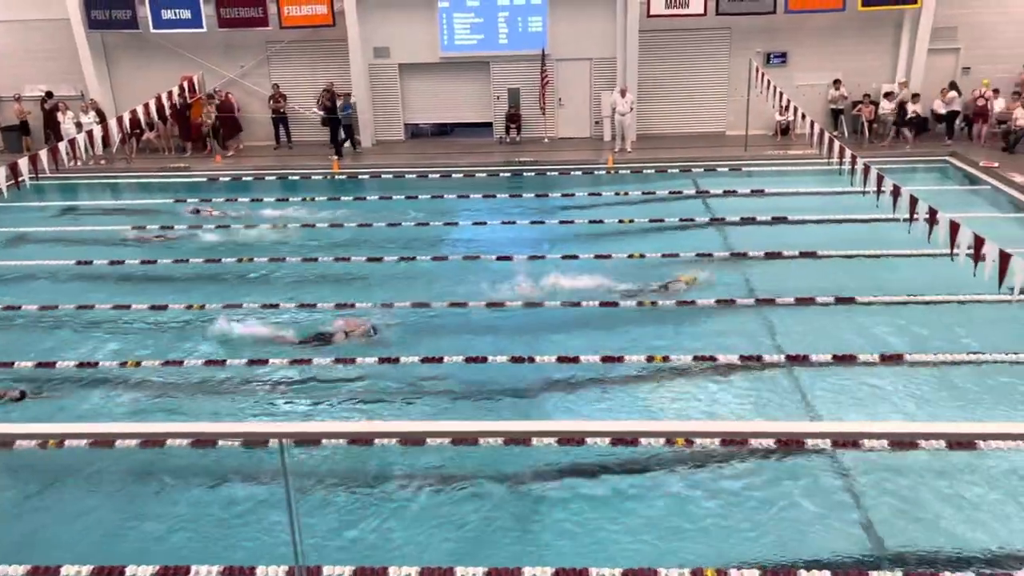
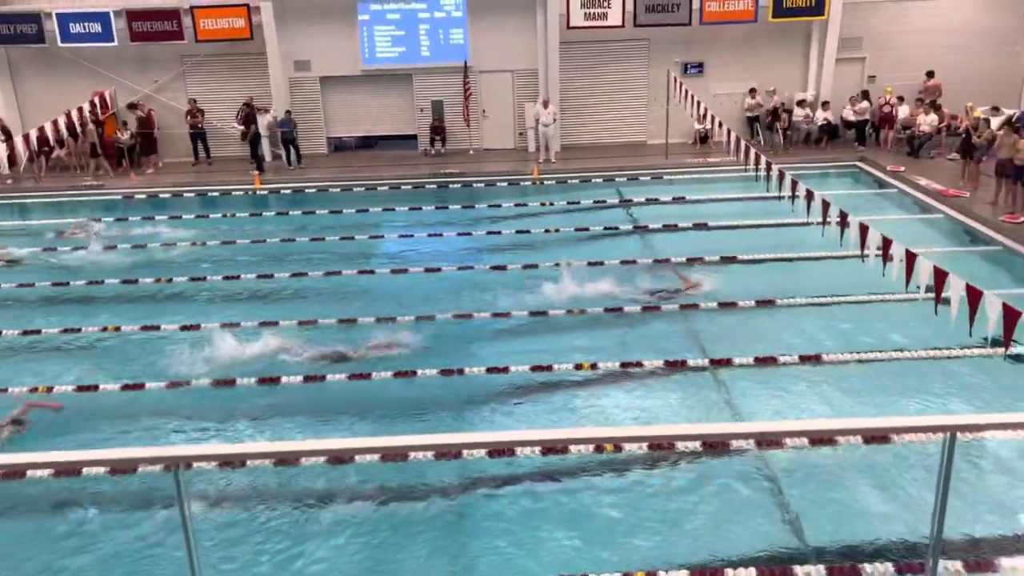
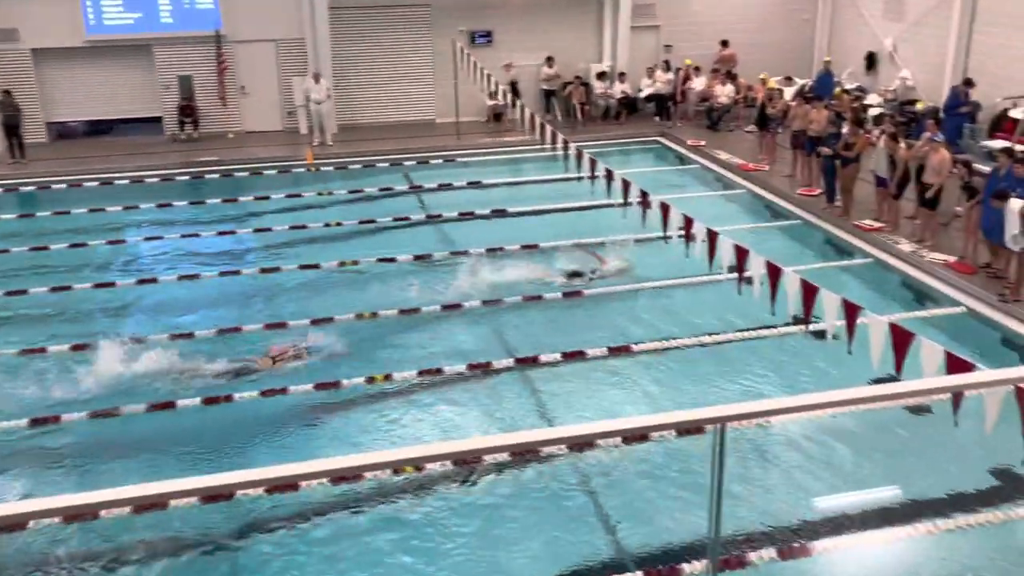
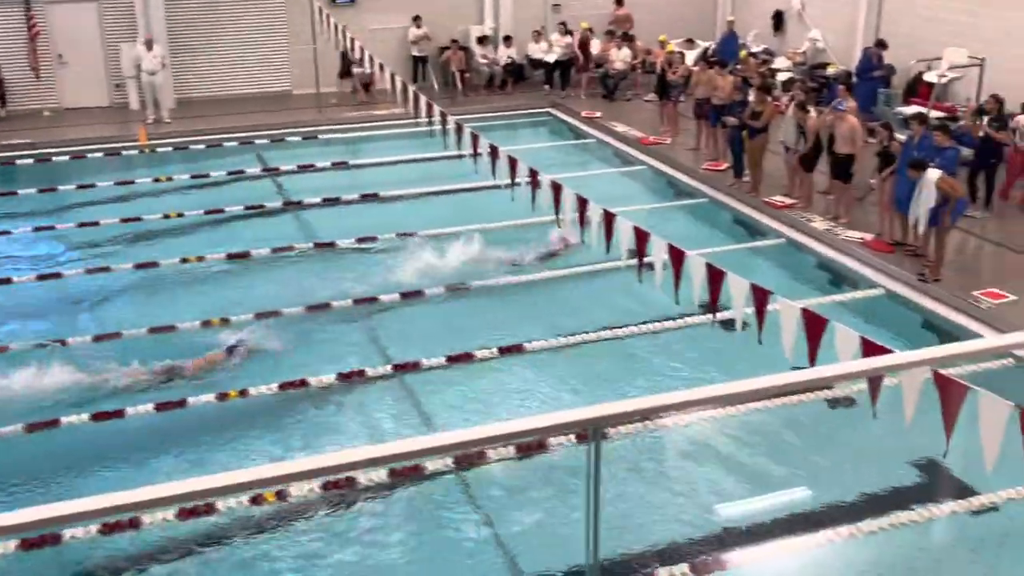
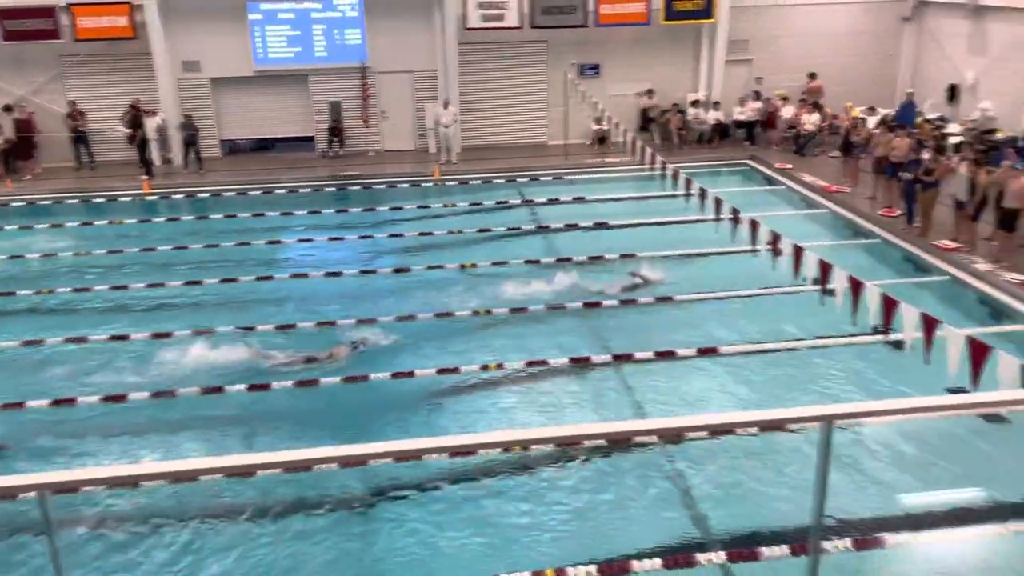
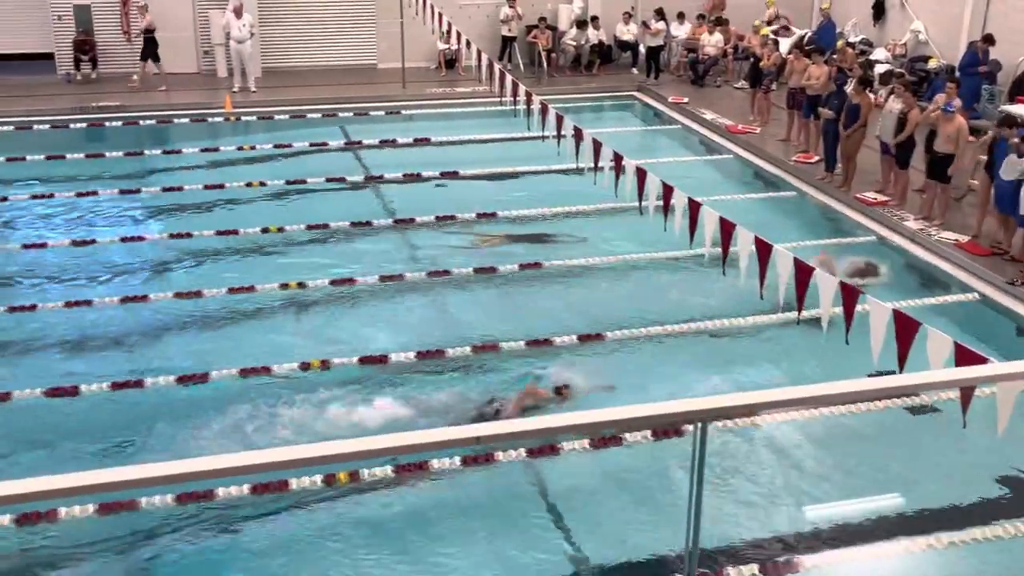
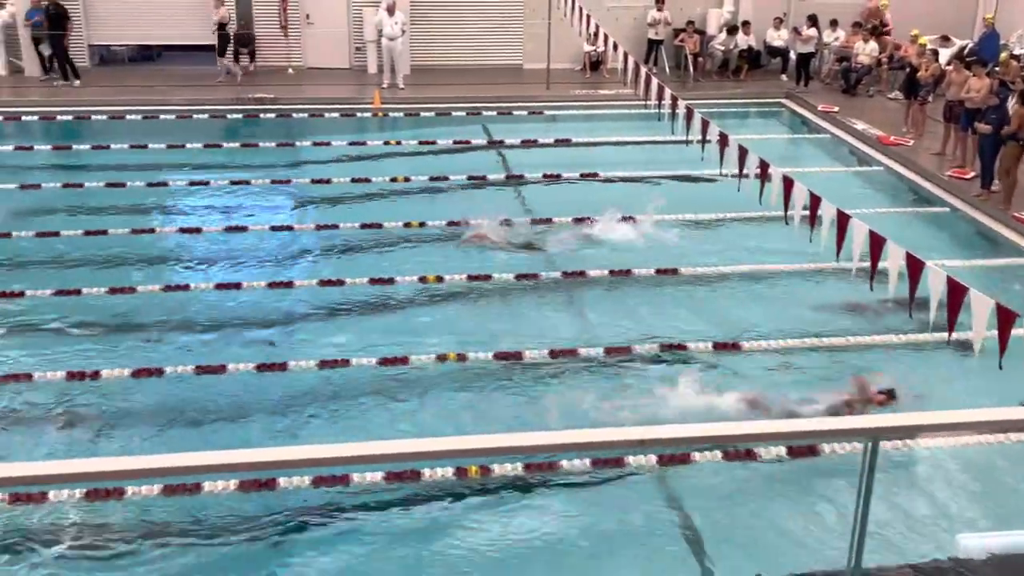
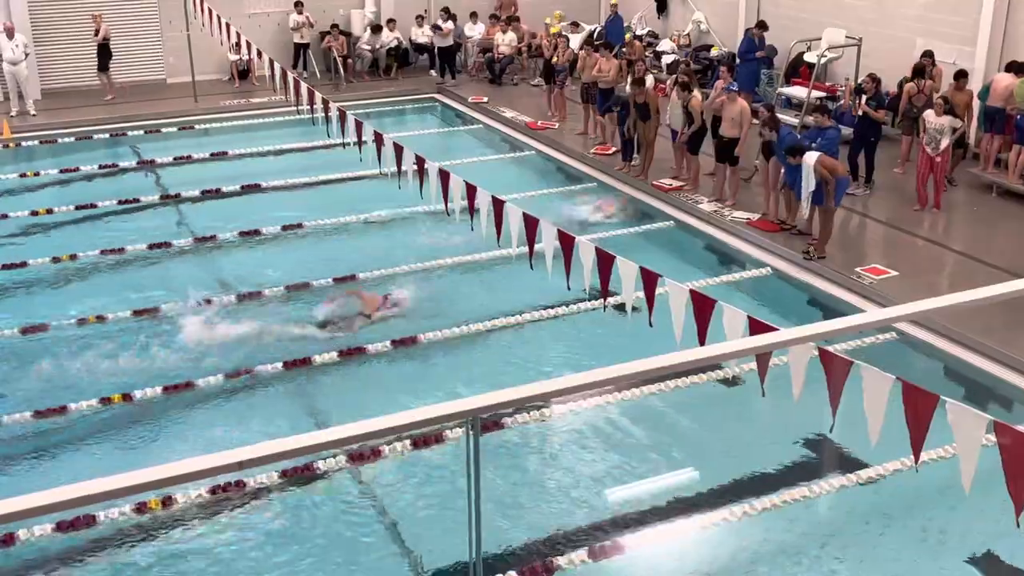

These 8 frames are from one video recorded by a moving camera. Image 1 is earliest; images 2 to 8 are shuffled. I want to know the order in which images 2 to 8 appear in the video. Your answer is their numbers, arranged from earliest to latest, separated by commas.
2, 5, 3, 4, 8, 6, 7
